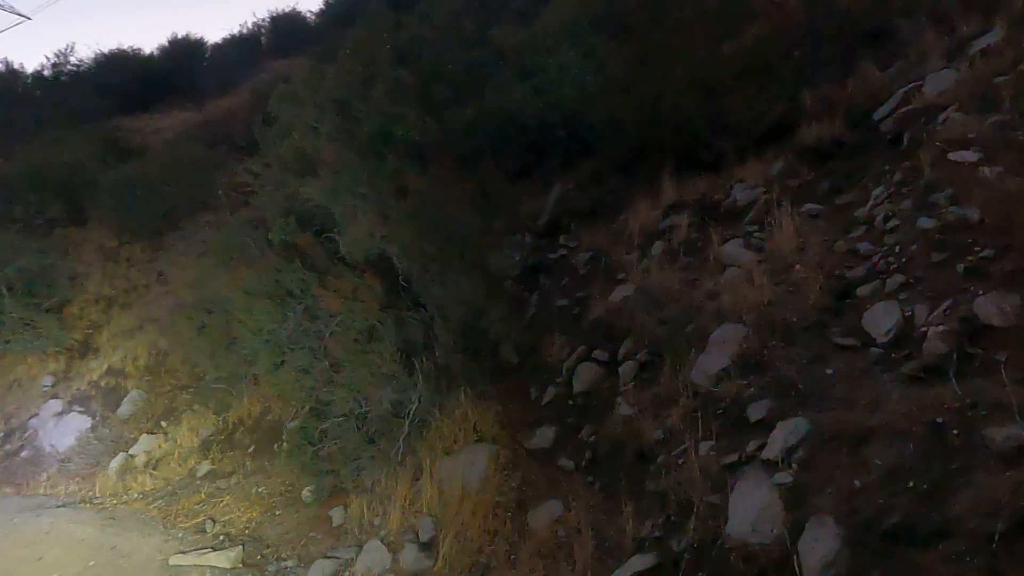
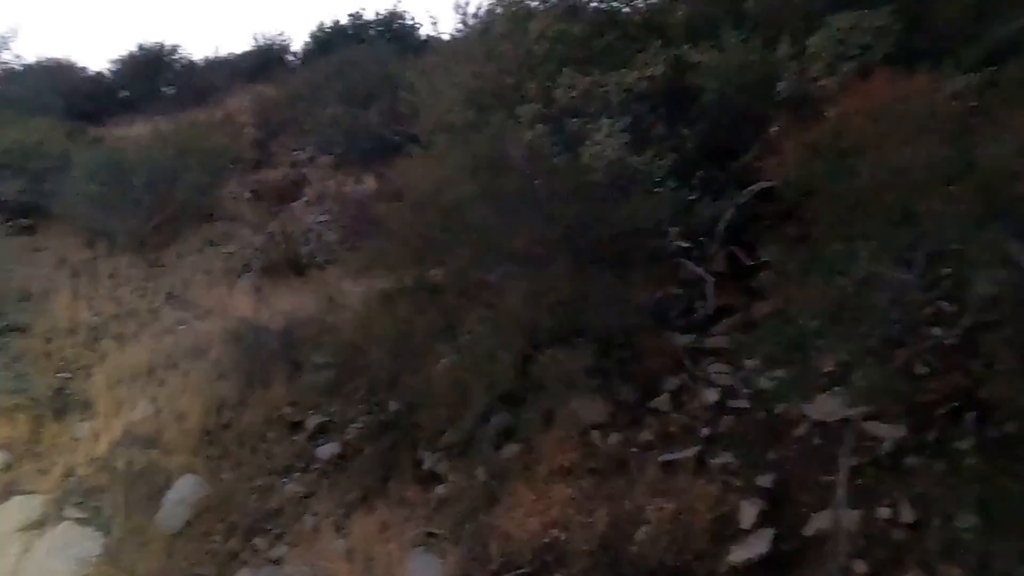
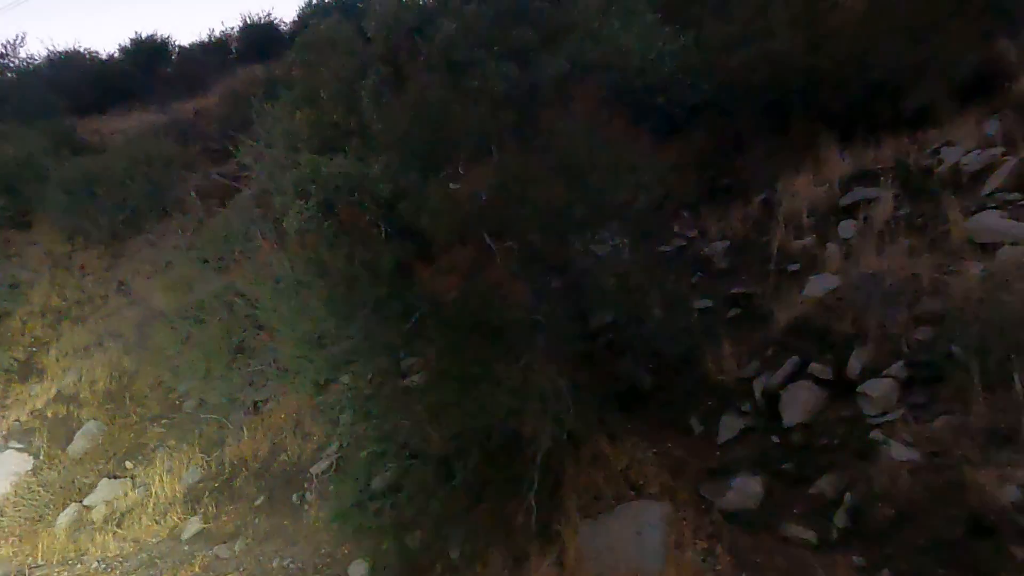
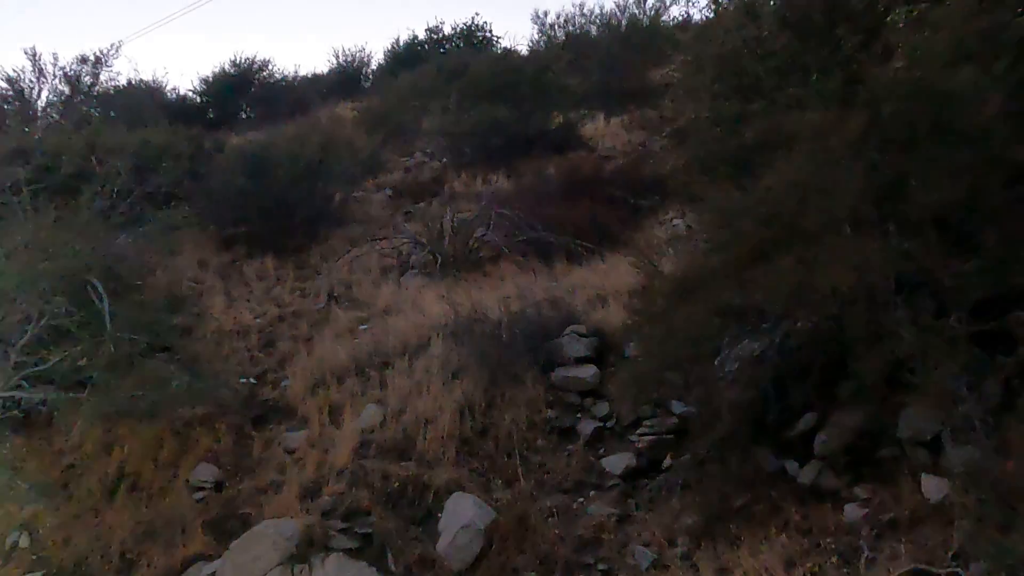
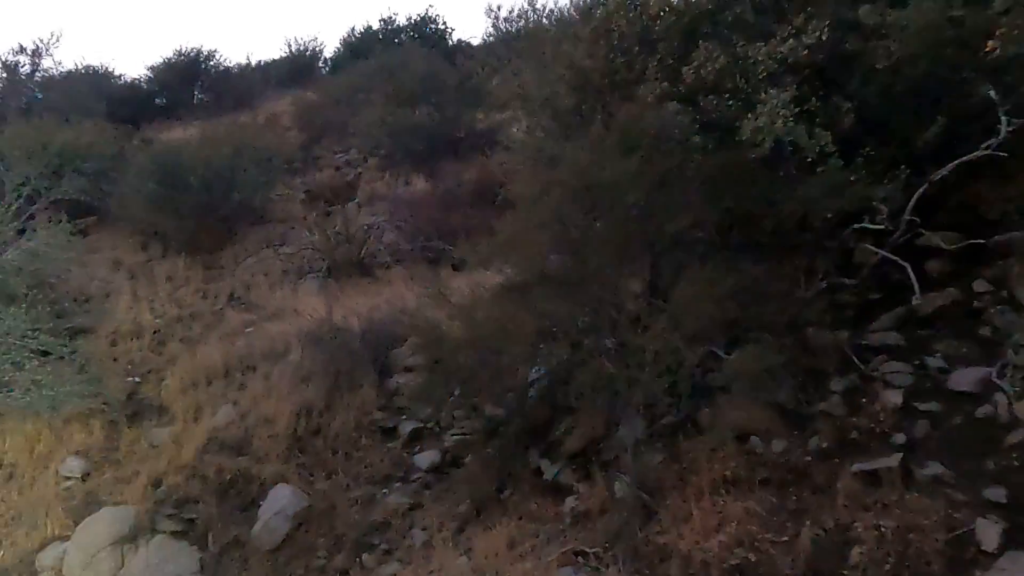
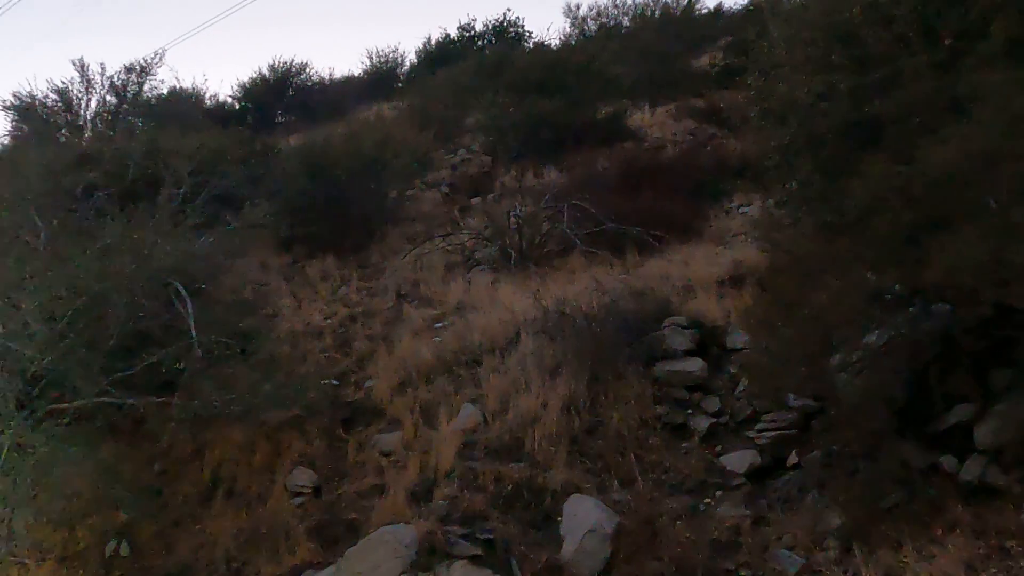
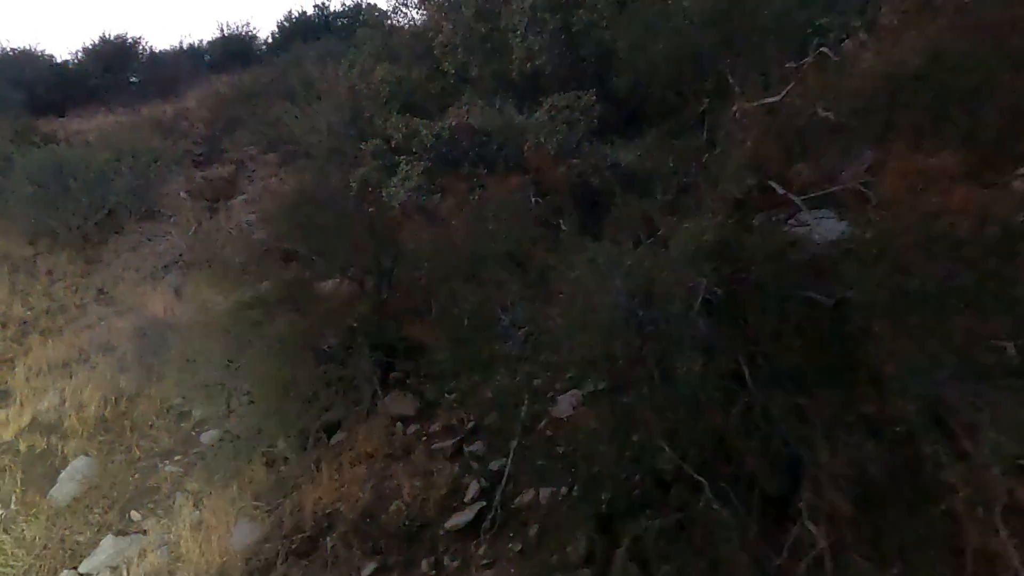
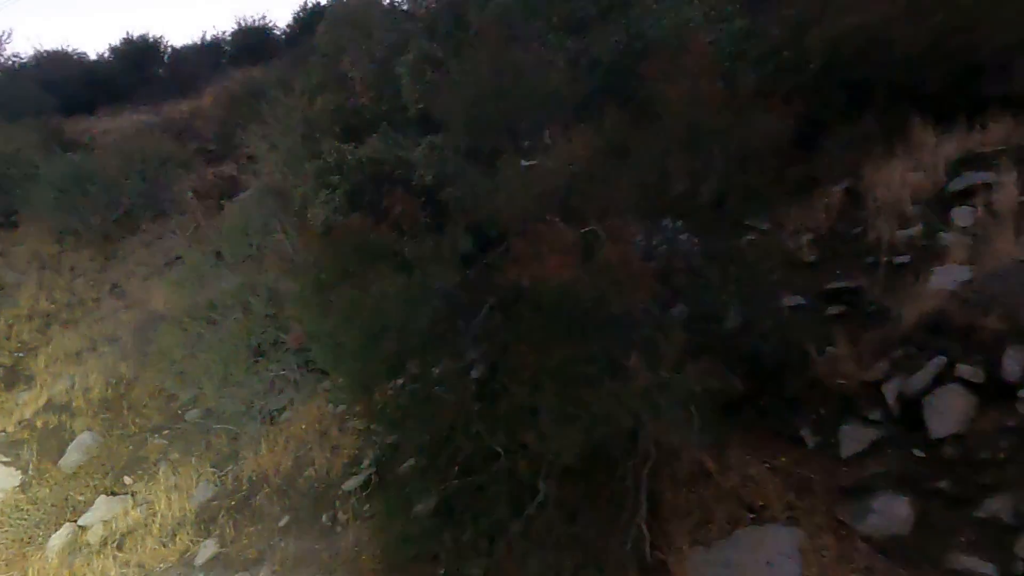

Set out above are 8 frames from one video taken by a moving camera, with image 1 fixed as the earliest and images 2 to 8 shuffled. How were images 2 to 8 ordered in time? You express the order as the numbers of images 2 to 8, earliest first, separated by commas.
3, 8, 7, 2, 5, 4, 6
